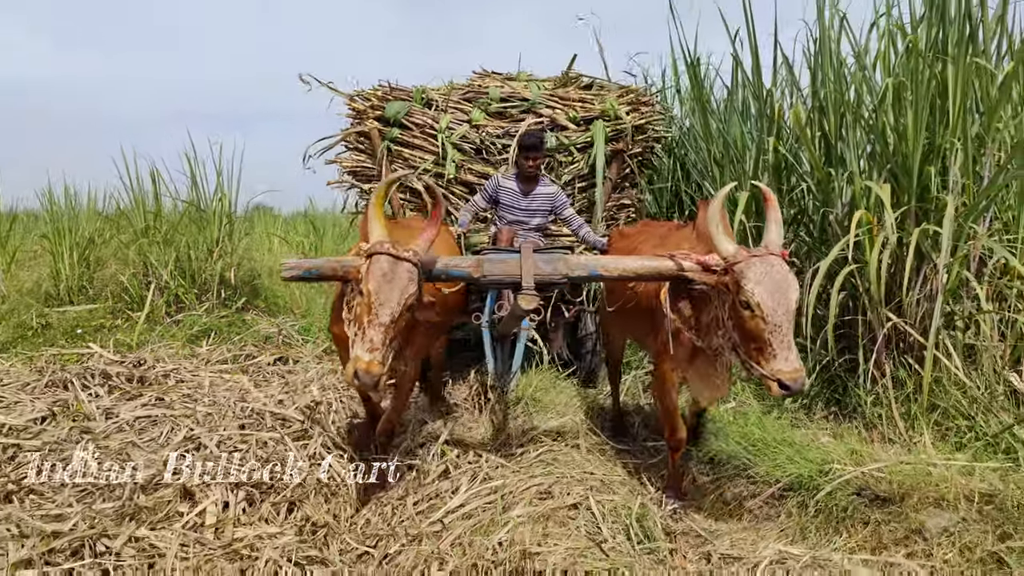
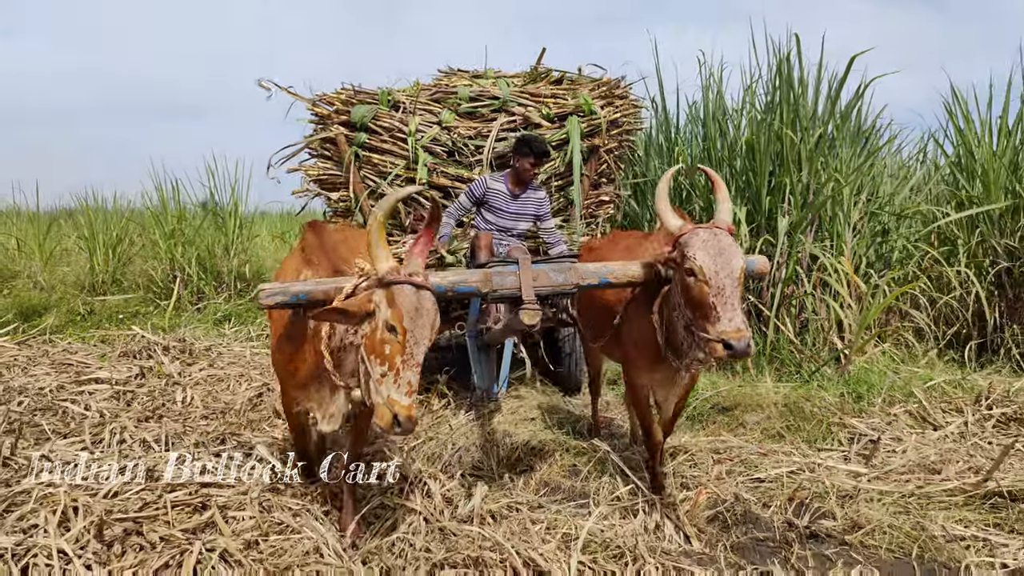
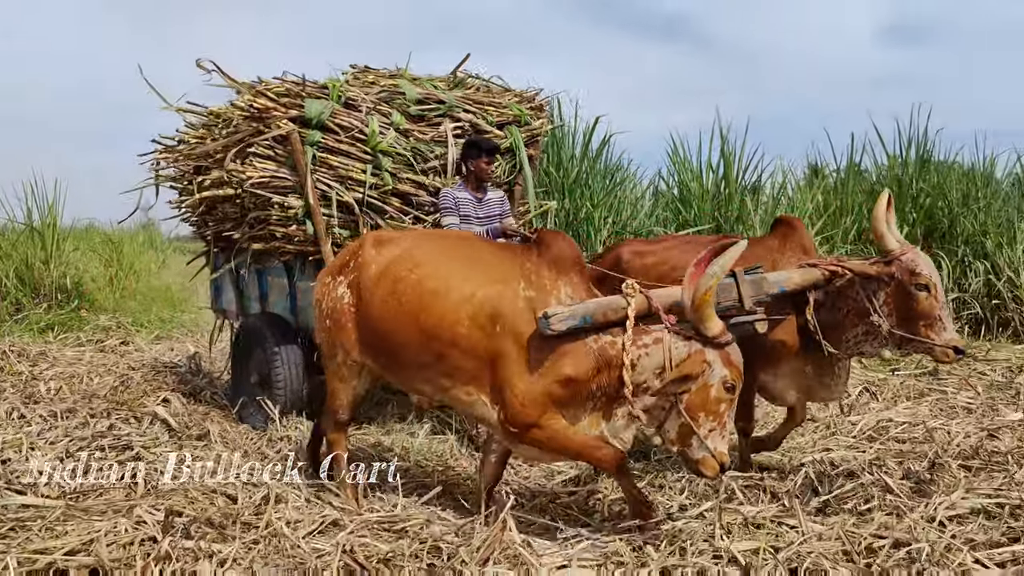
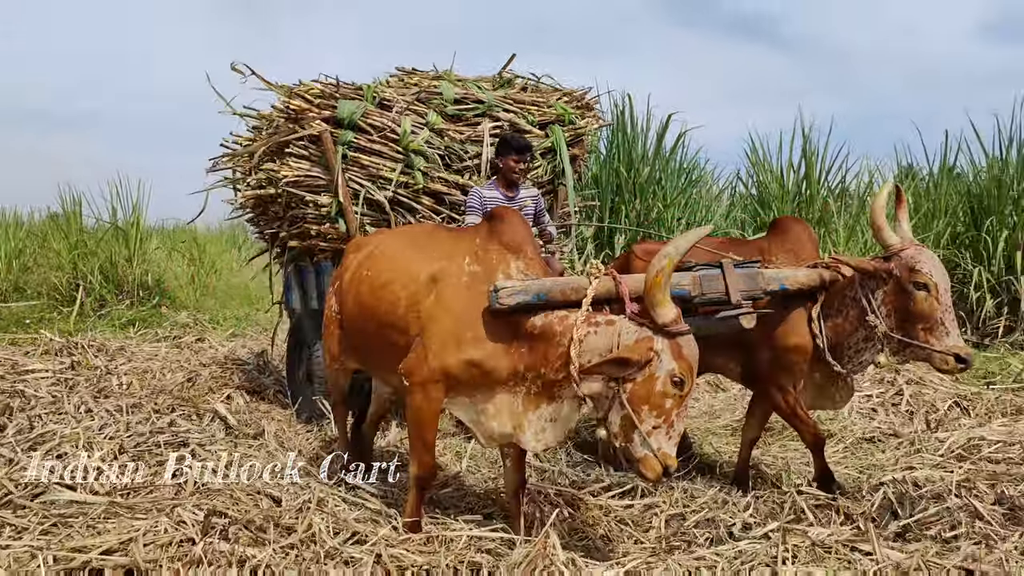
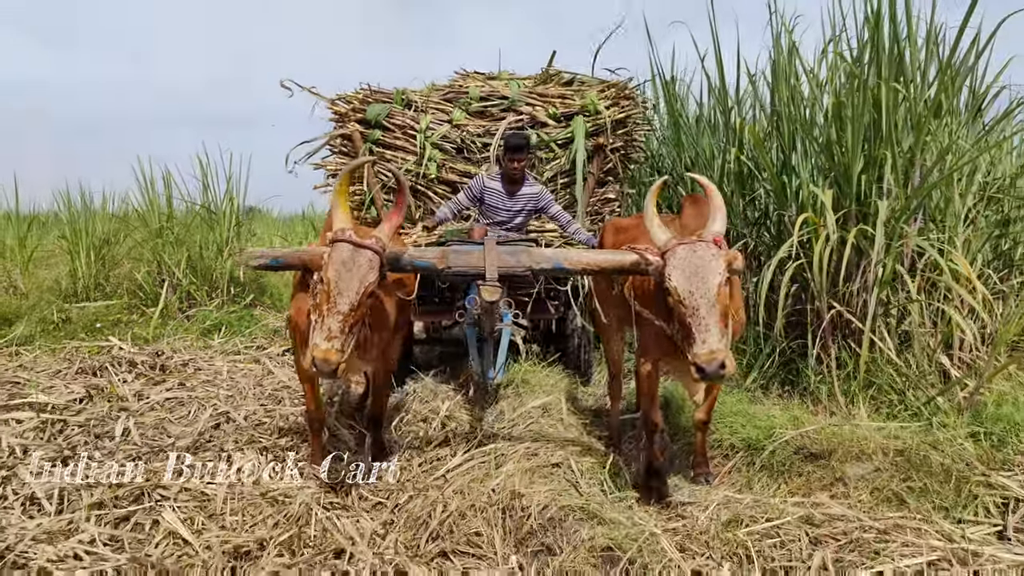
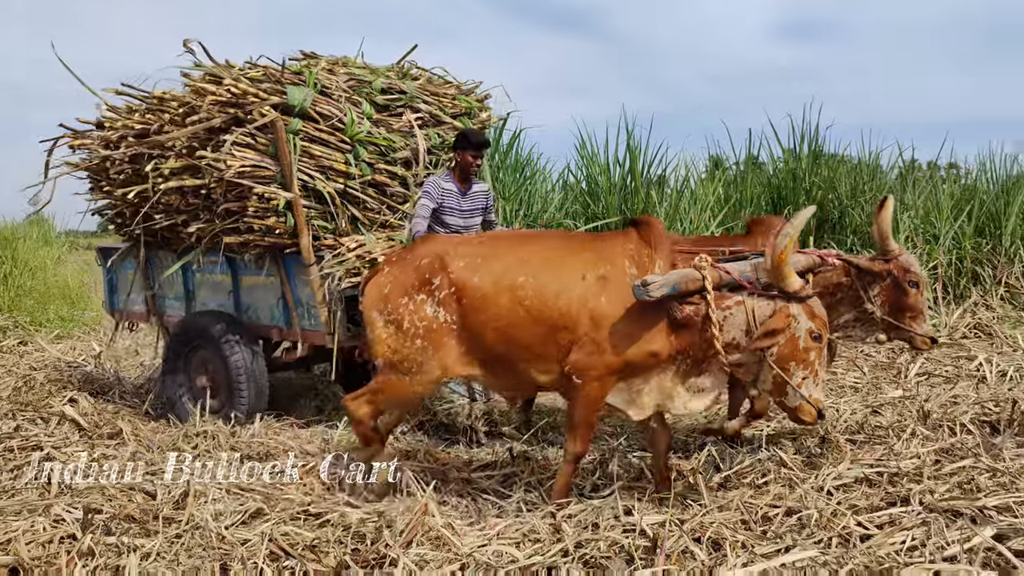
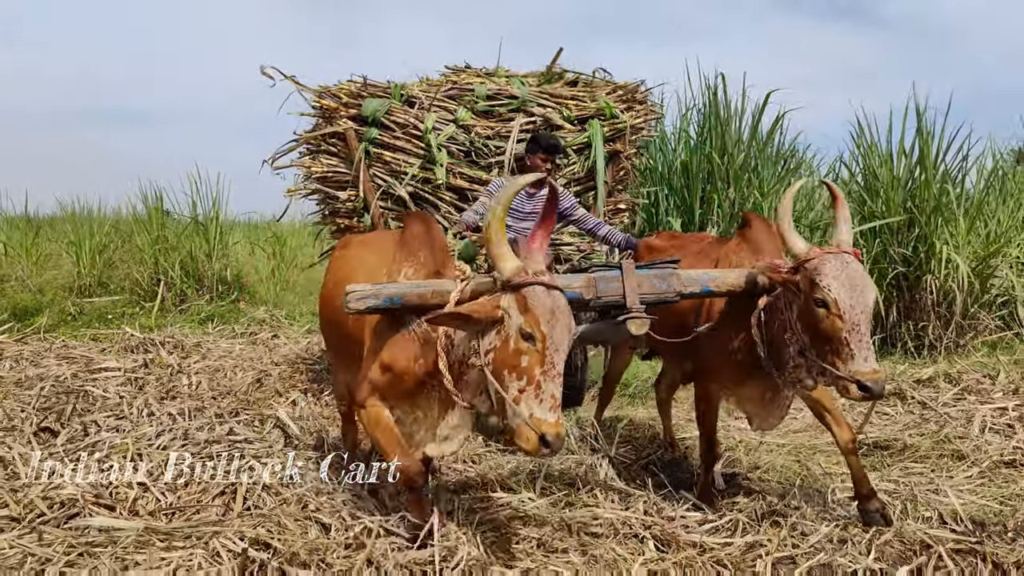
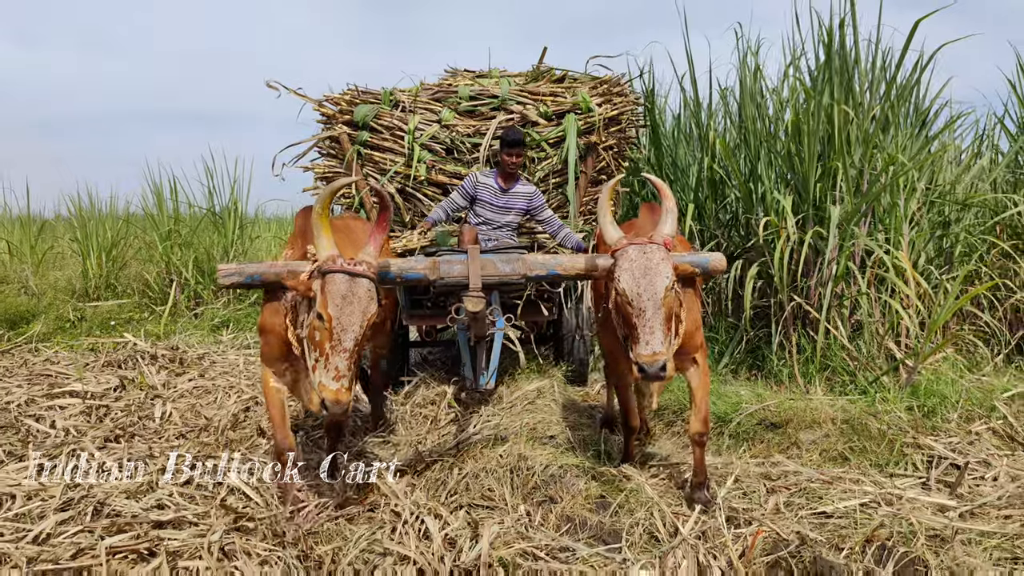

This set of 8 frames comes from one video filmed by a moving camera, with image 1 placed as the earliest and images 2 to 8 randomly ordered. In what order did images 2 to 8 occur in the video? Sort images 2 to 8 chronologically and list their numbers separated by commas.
5, 8, 2, 7, 4, 3, 6
